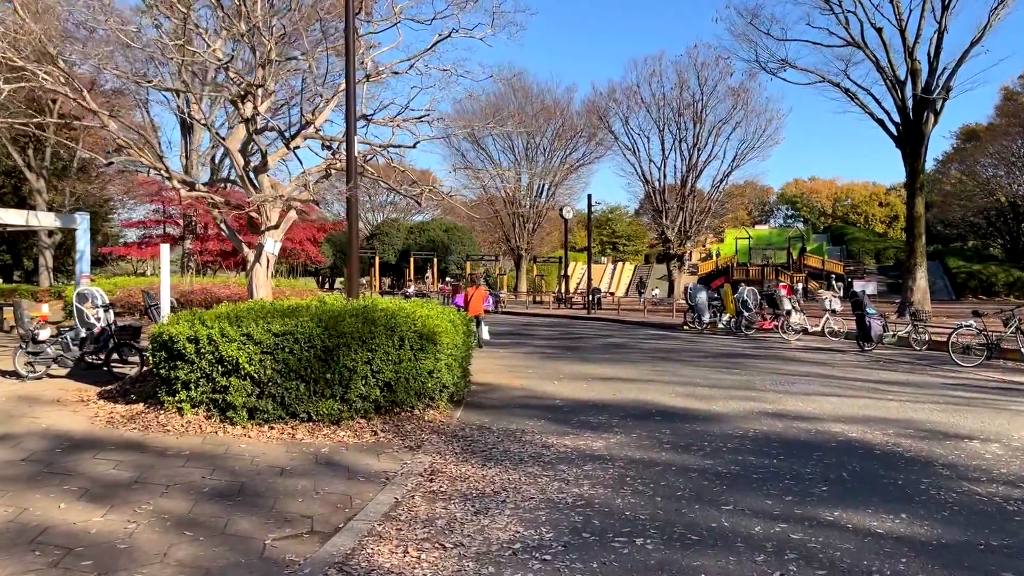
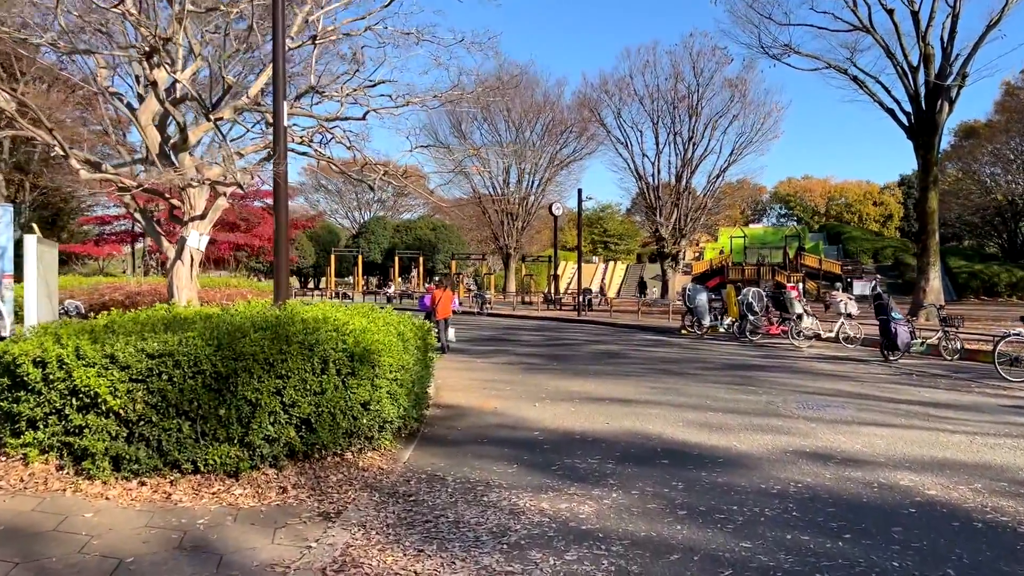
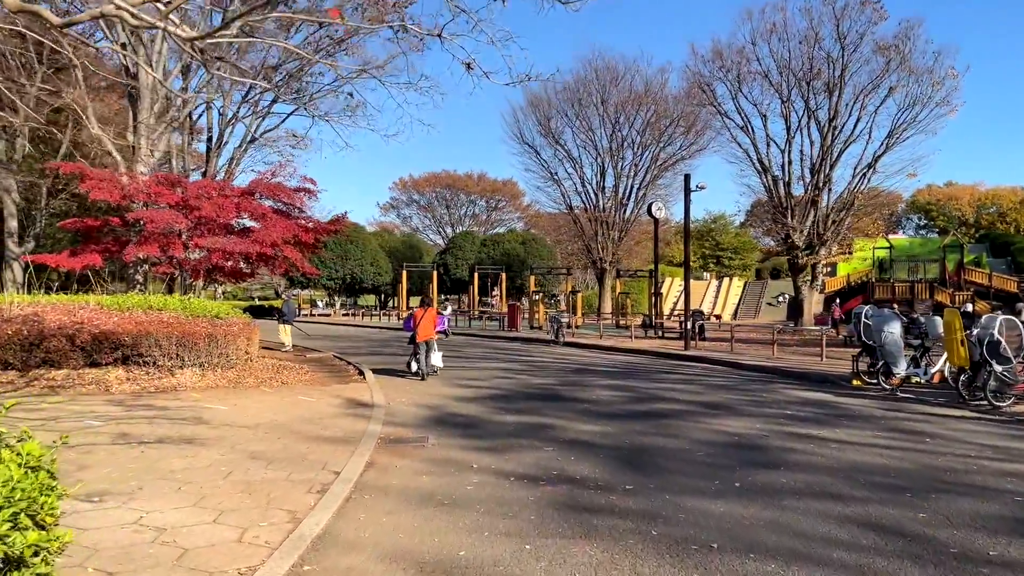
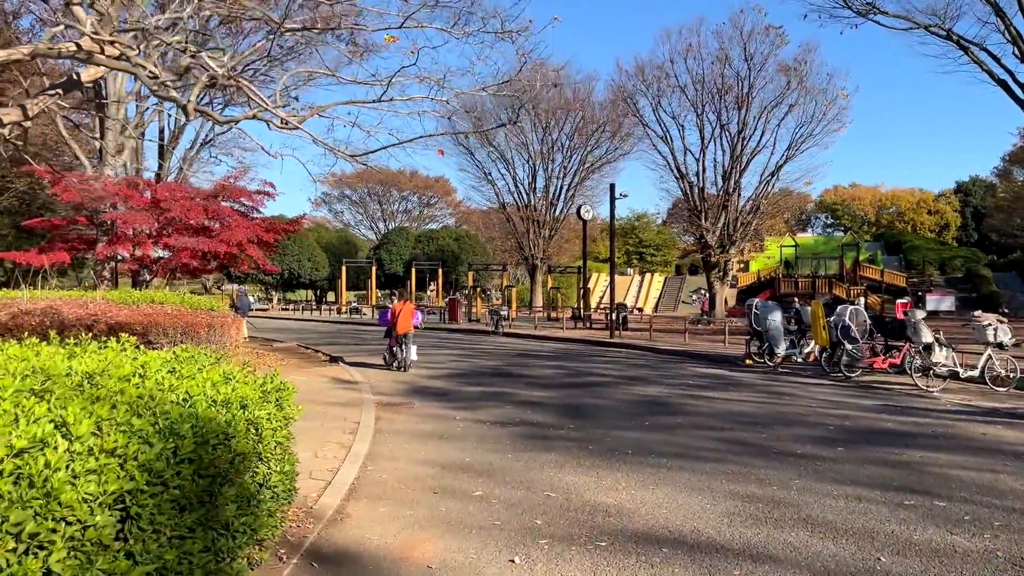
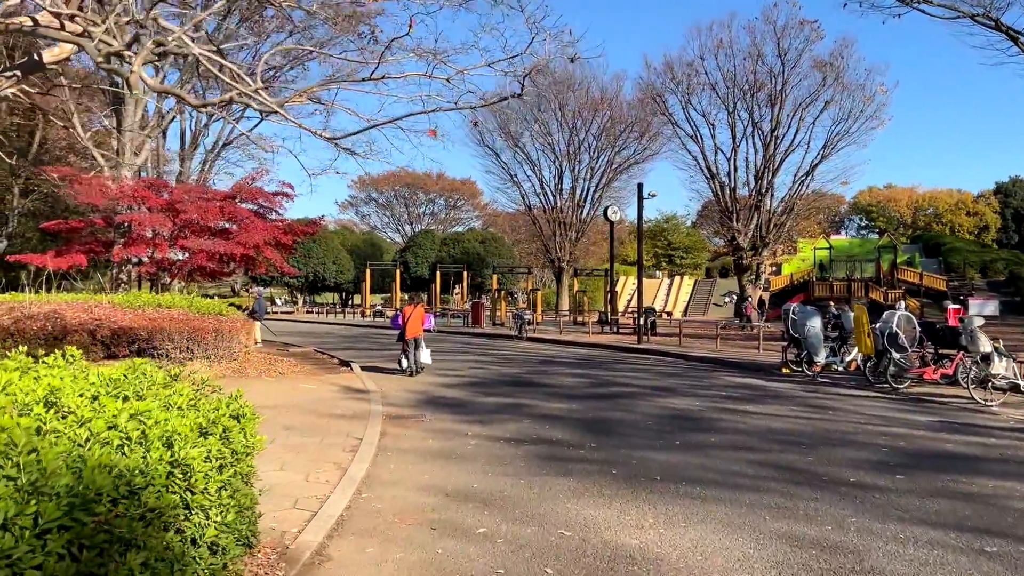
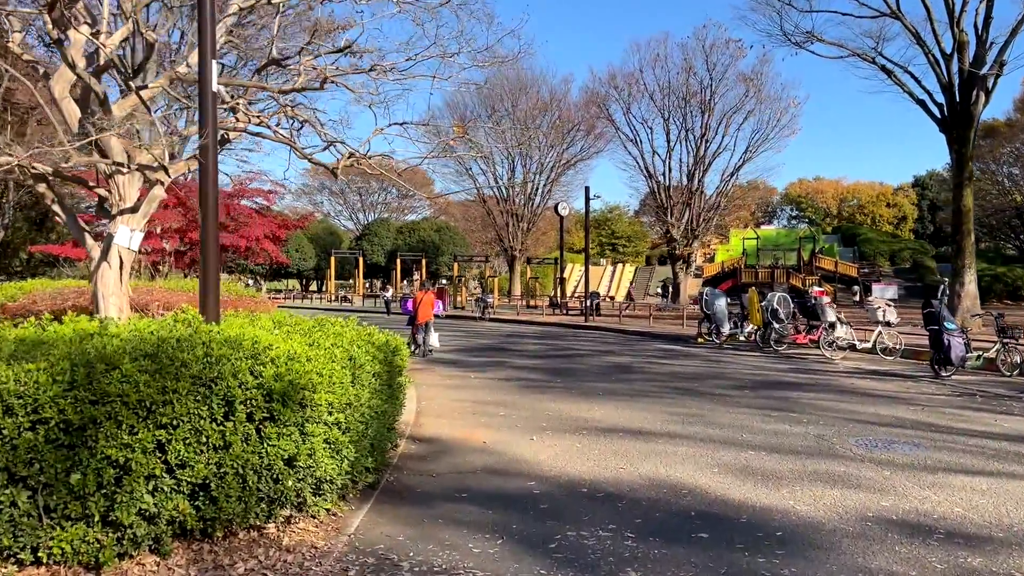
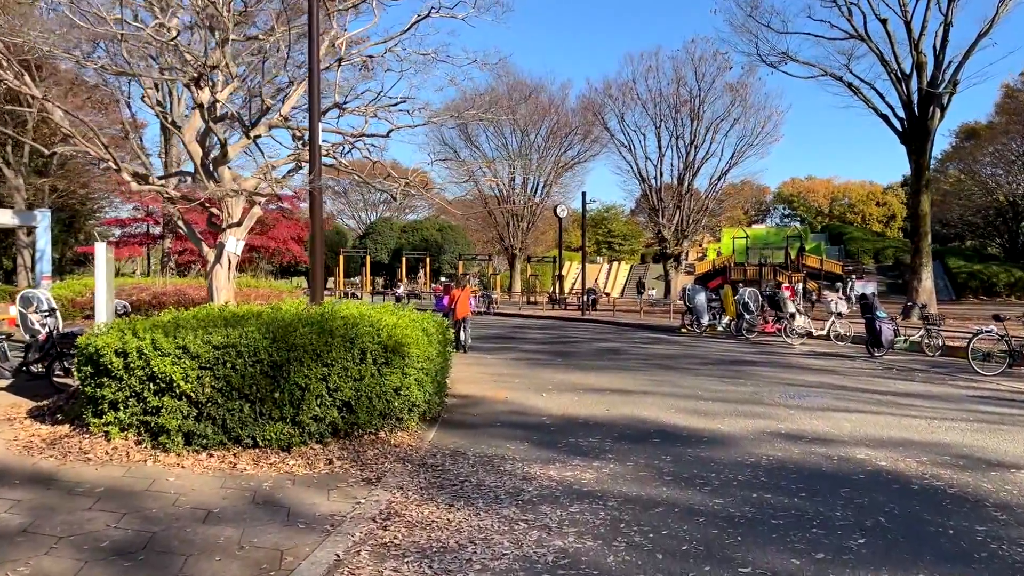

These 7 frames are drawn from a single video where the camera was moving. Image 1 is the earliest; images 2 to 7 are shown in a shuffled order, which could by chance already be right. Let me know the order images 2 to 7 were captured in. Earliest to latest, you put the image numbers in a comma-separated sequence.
7, 2, 6, 4, 5, 3
